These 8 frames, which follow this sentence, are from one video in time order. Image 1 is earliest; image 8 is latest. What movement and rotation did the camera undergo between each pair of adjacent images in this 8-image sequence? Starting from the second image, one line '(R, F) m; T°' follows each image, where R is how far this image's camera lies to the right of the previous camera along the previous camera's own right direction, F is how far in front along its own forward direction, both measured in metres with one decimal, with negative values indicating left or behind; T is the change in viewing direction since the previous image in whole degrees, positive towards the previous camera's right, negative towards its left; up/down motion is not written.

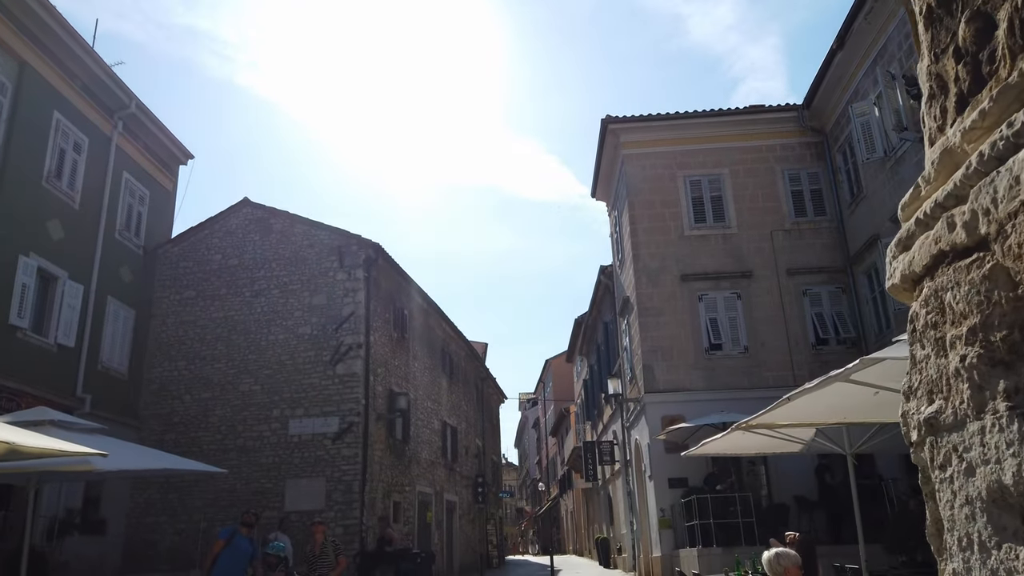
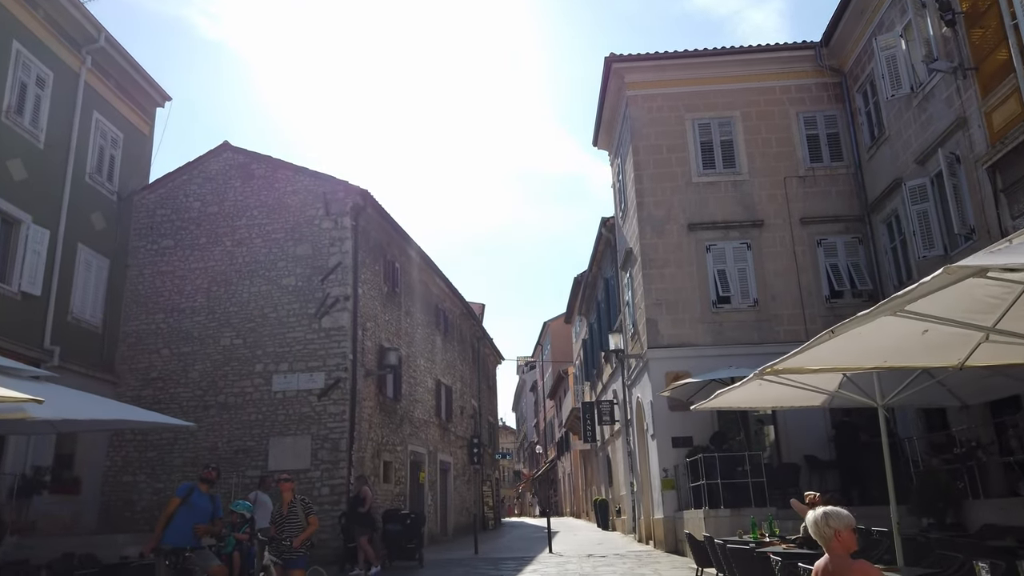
(+0.1, +0.9) m; 0°
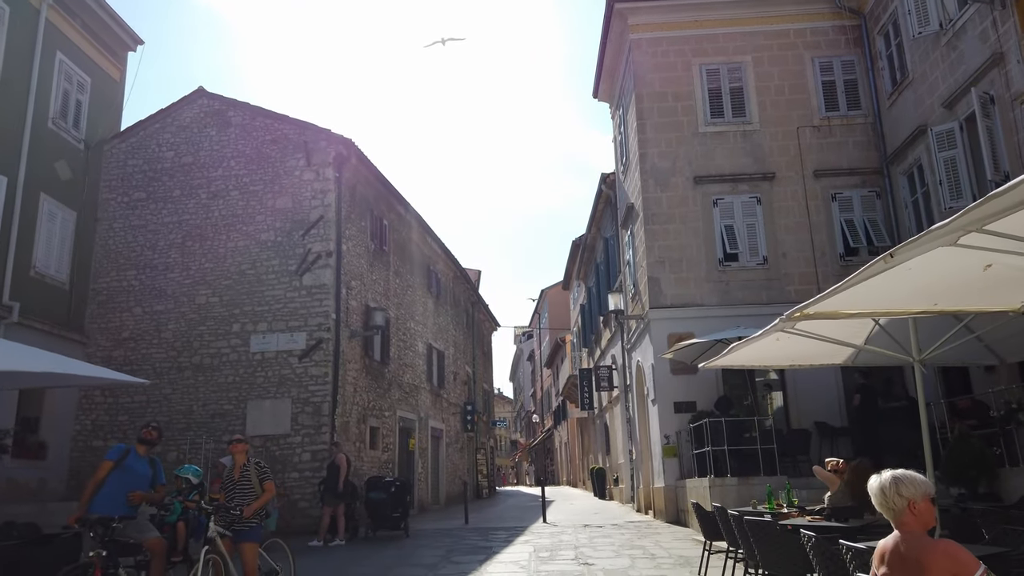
(+0.1, +0.9) m; 0°
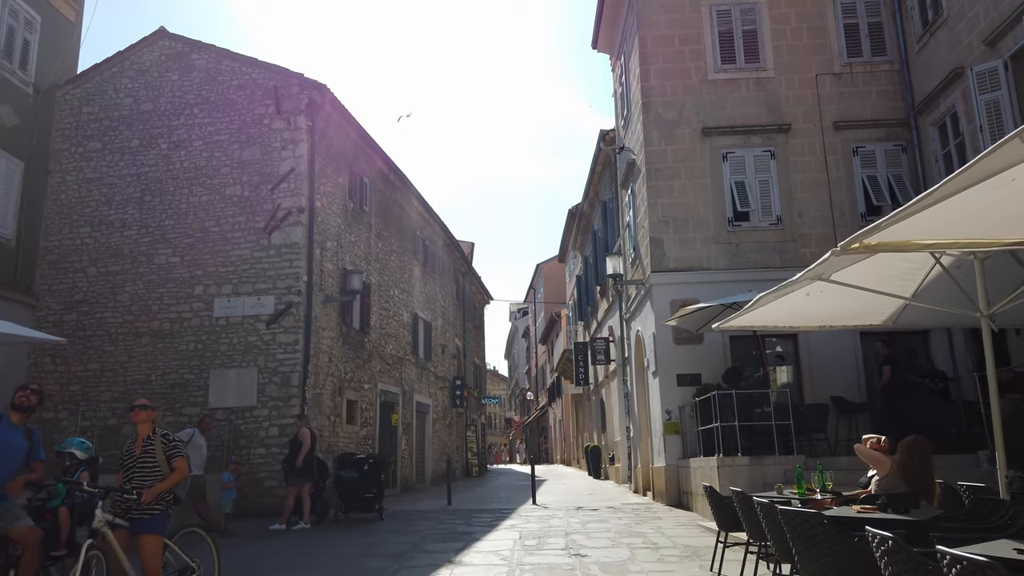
(+0.1, +1.2) m; 0°
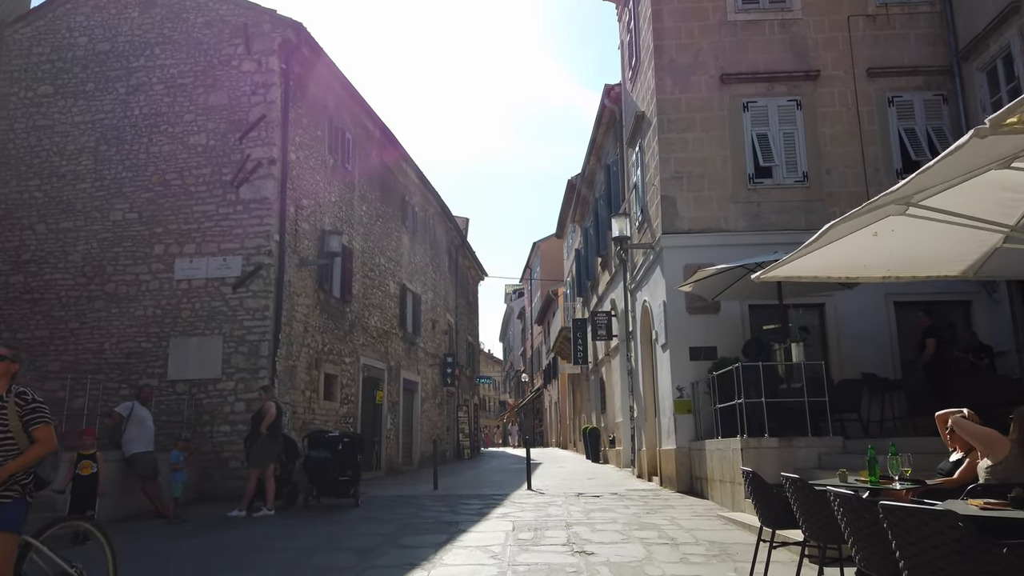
(0.0, +1.3) m; 0°
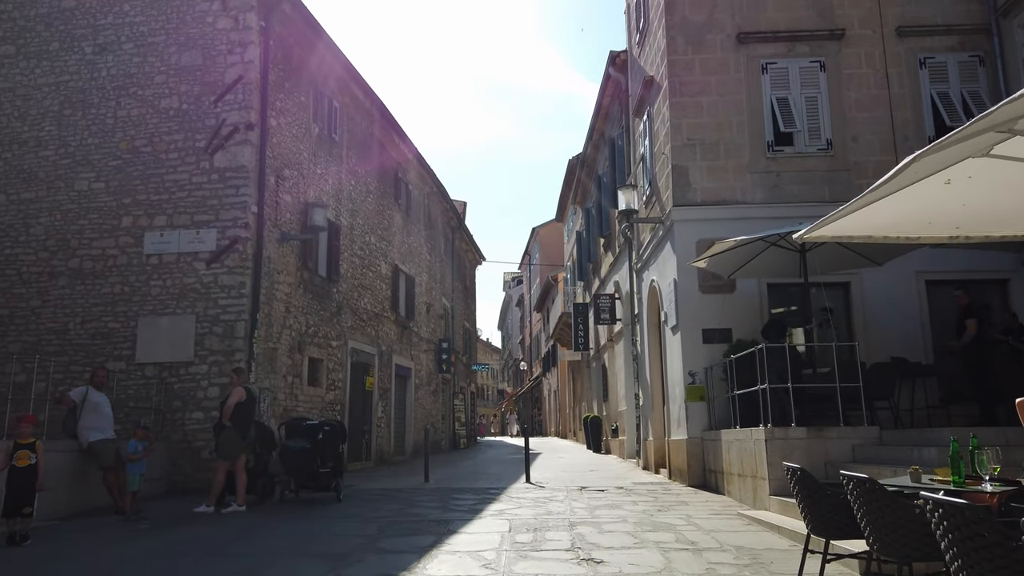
(0.0, +0.9) m; 0°
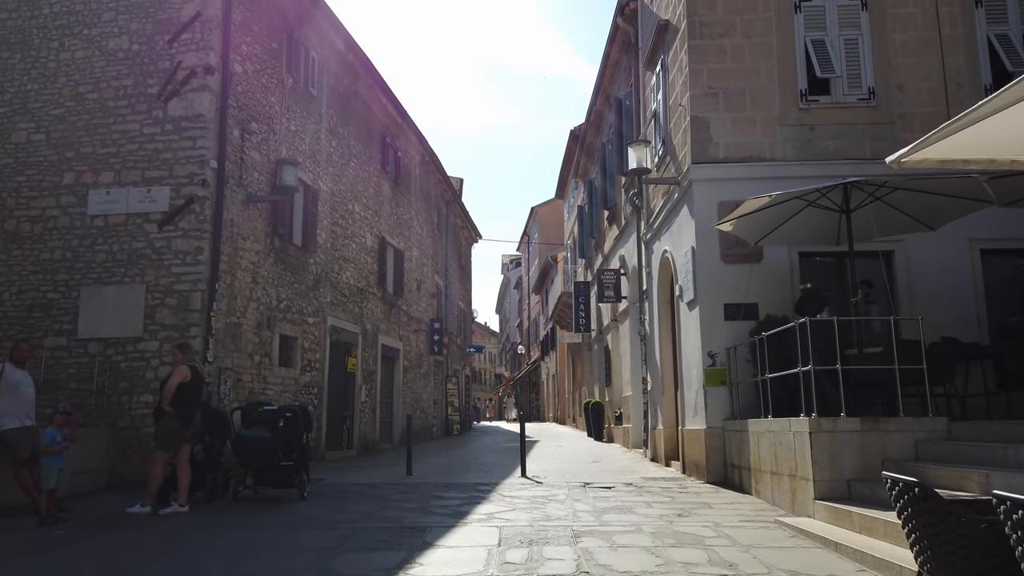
(+0.1, +1.3) m; 0°
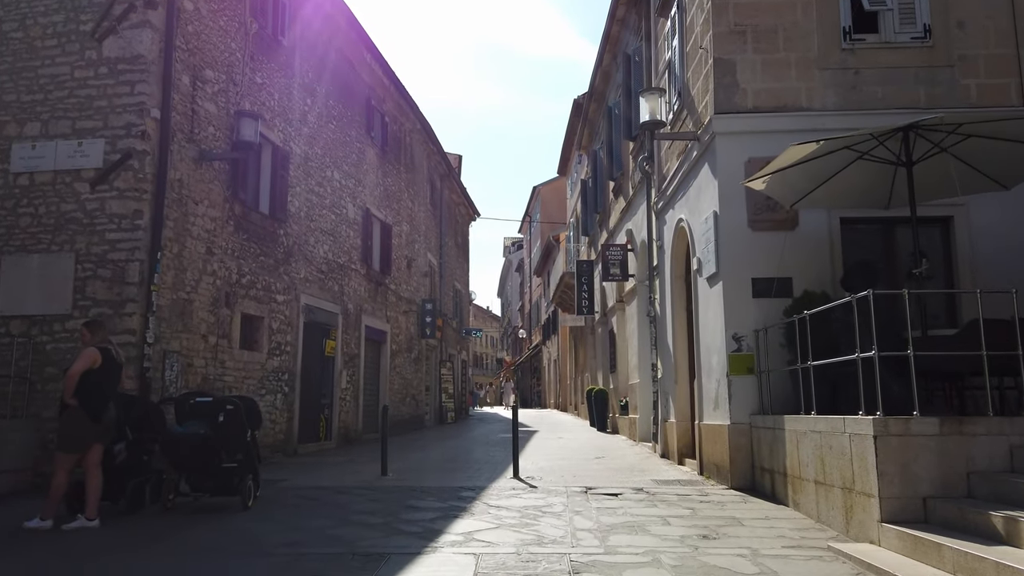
(+0.1, +1.3) m; 0°
